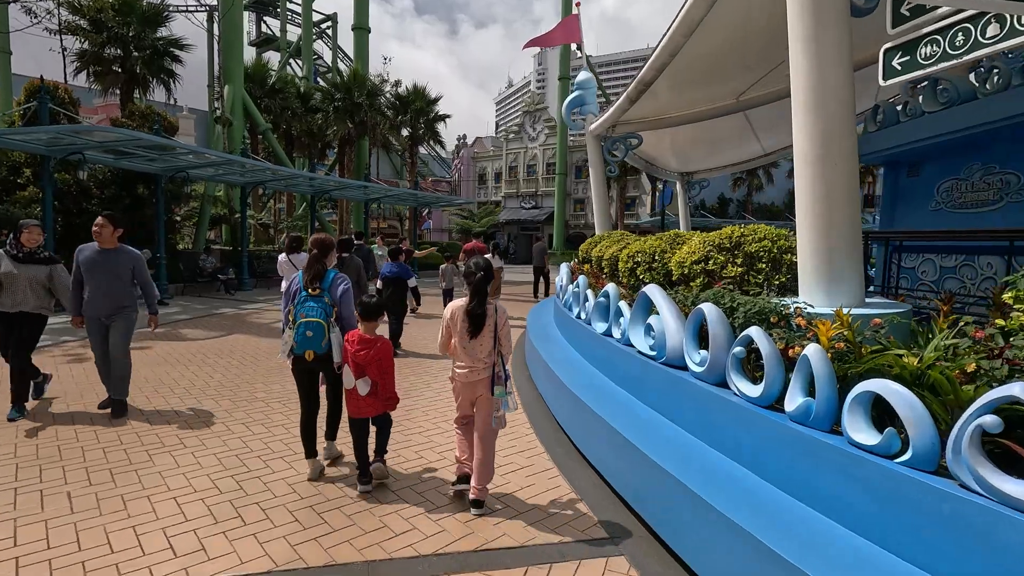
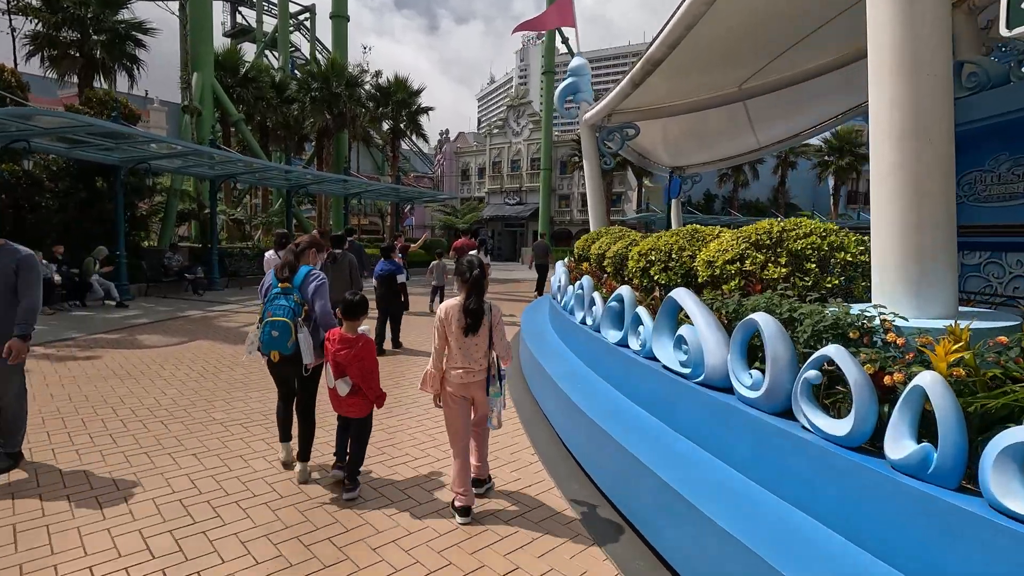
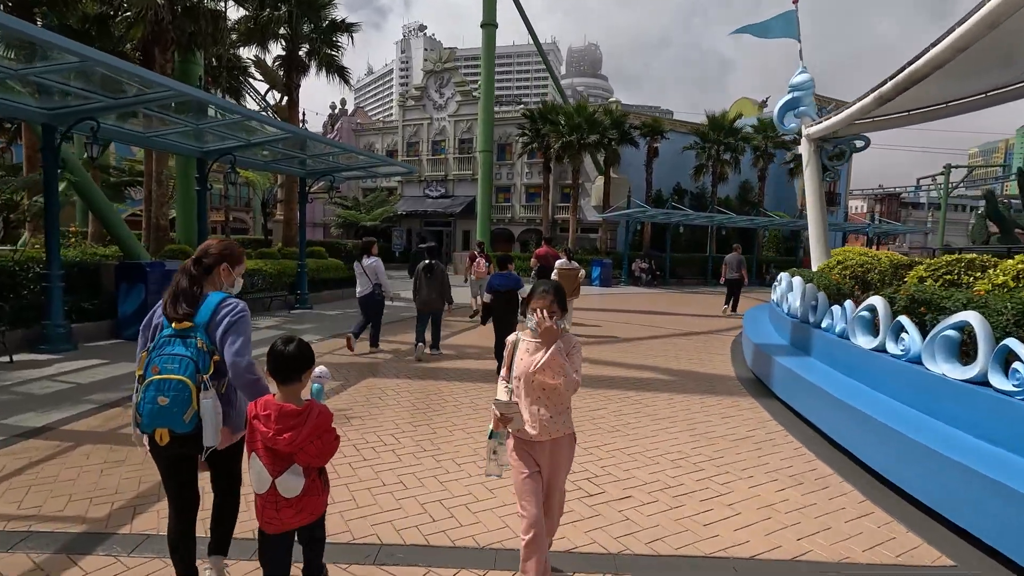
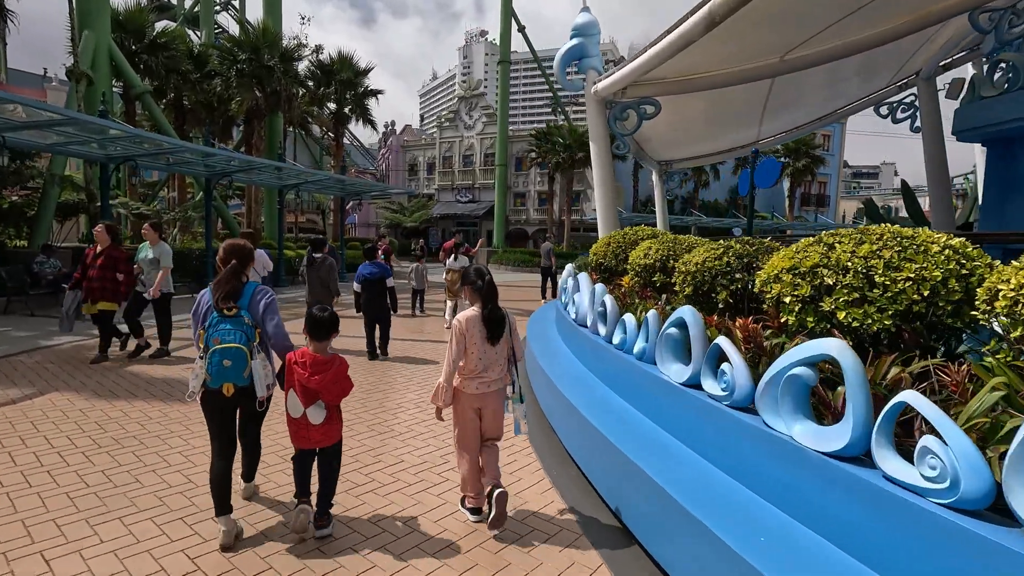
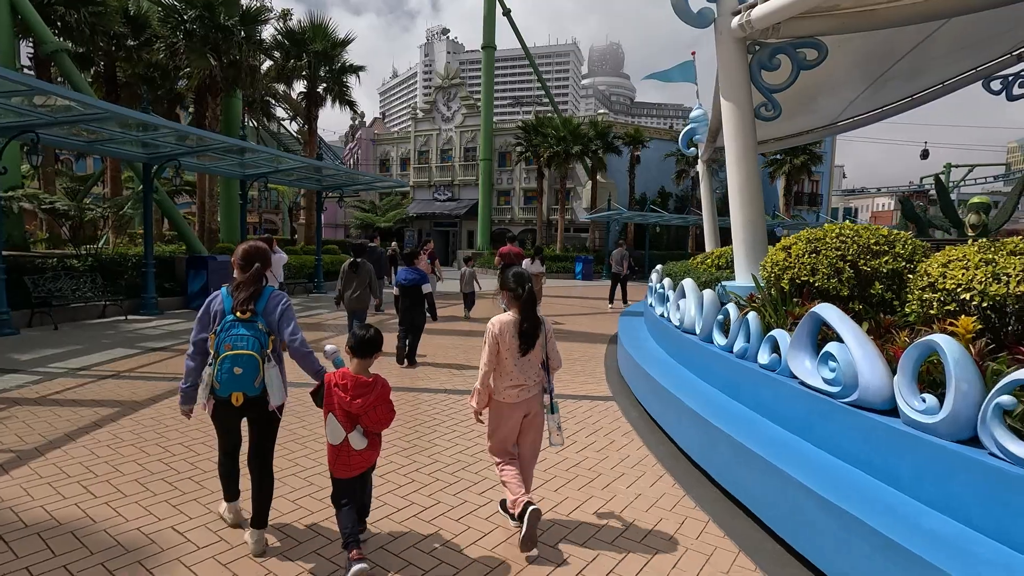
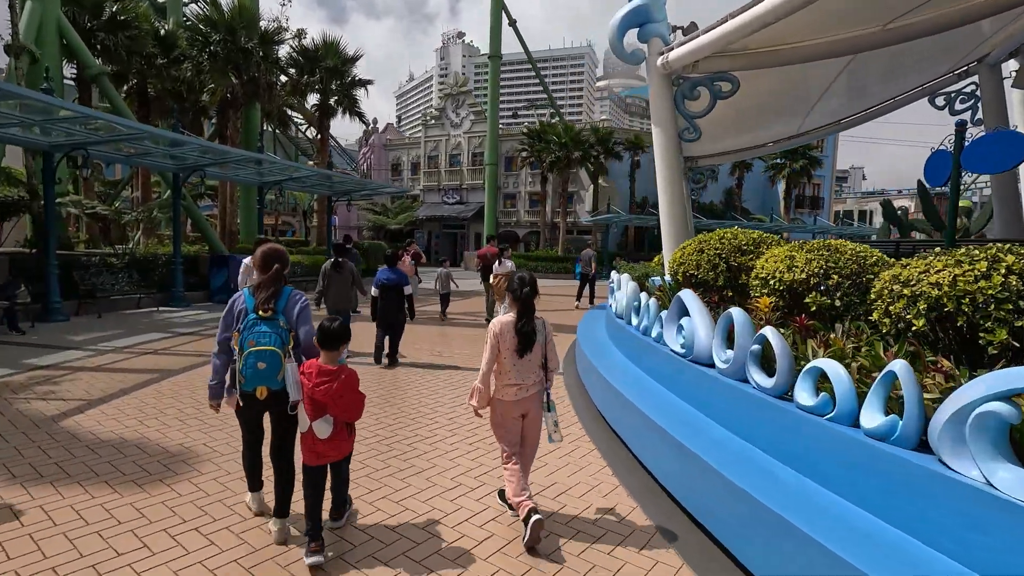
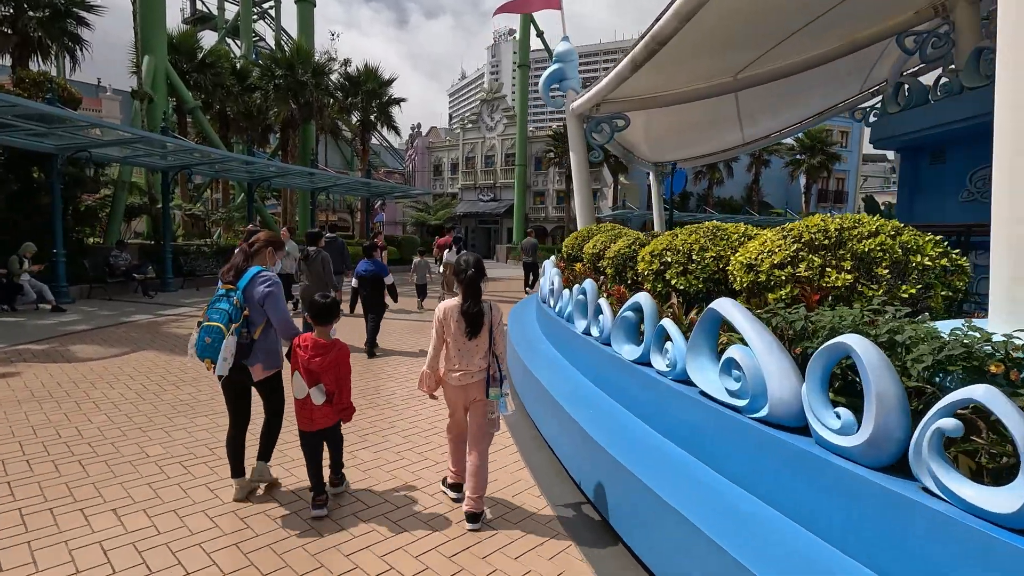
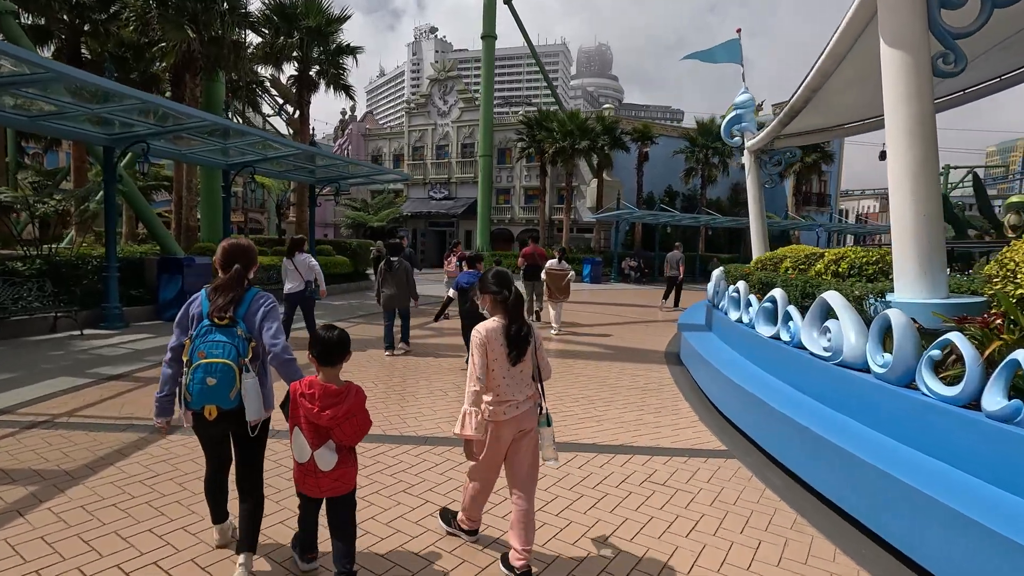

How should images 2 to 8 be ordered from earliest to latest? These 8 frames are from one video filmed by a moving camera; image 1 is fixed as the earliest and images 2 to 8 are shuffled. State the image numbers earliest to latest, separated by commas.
2, 7, 4, 6, 5, 8, 3
